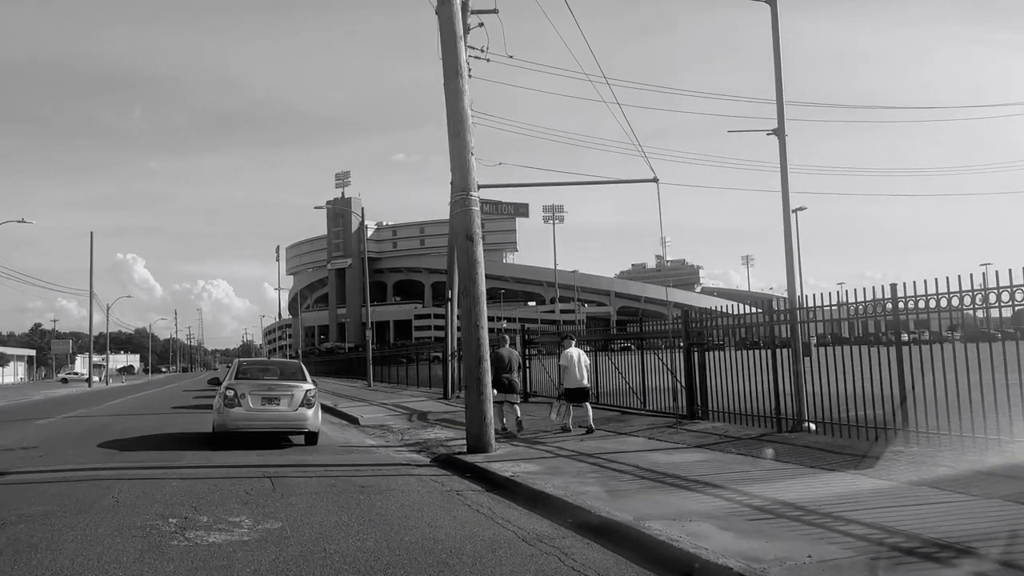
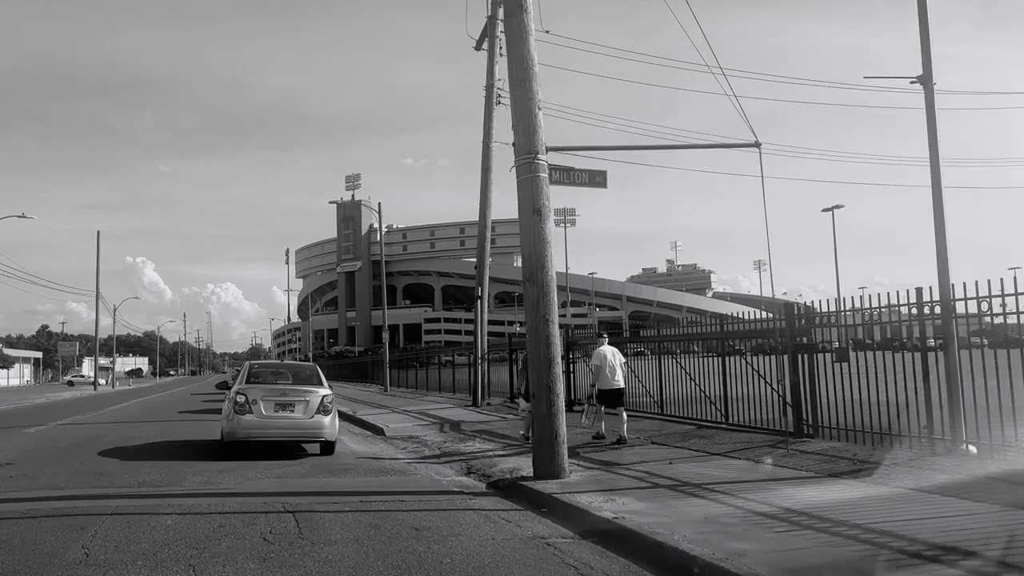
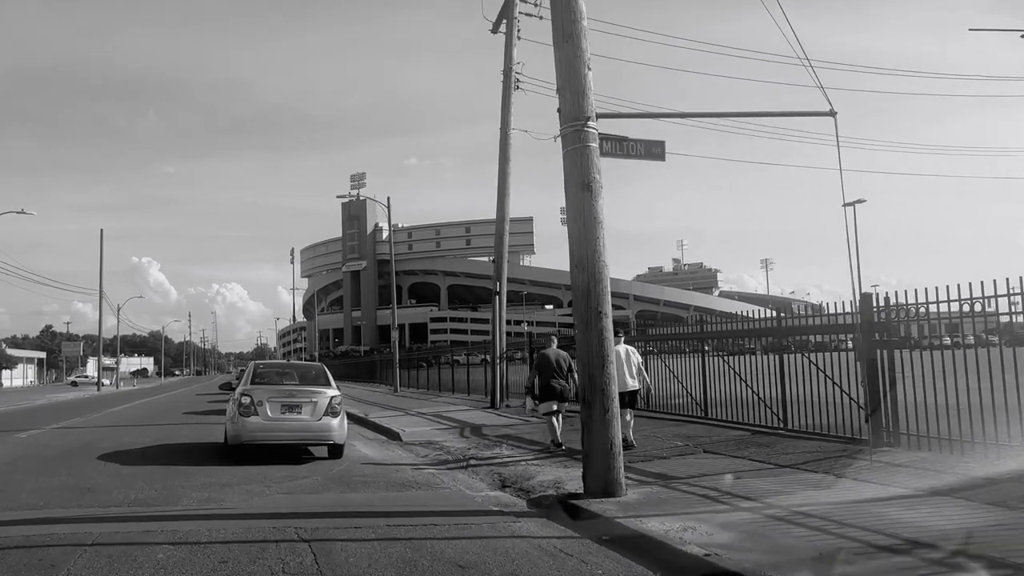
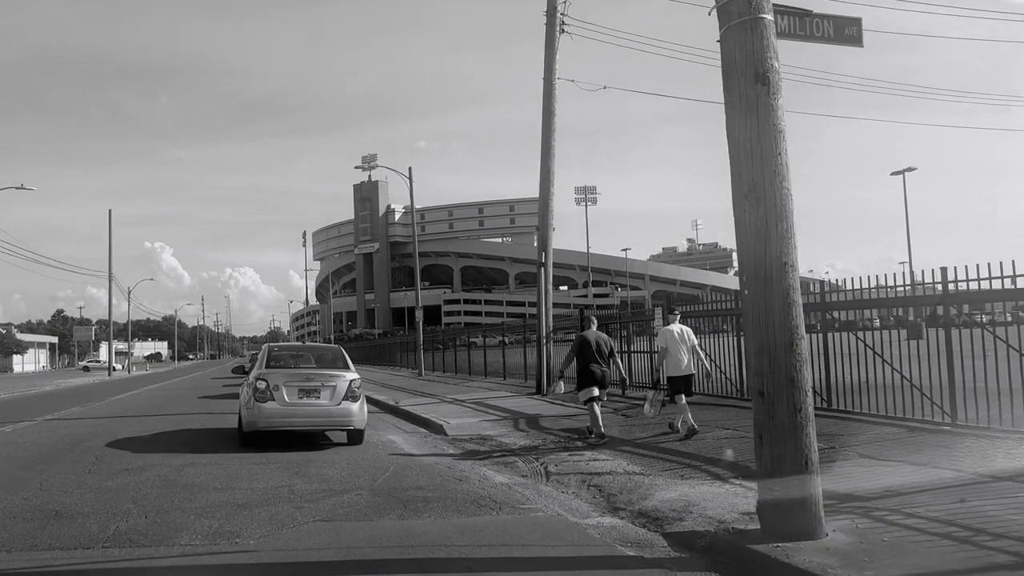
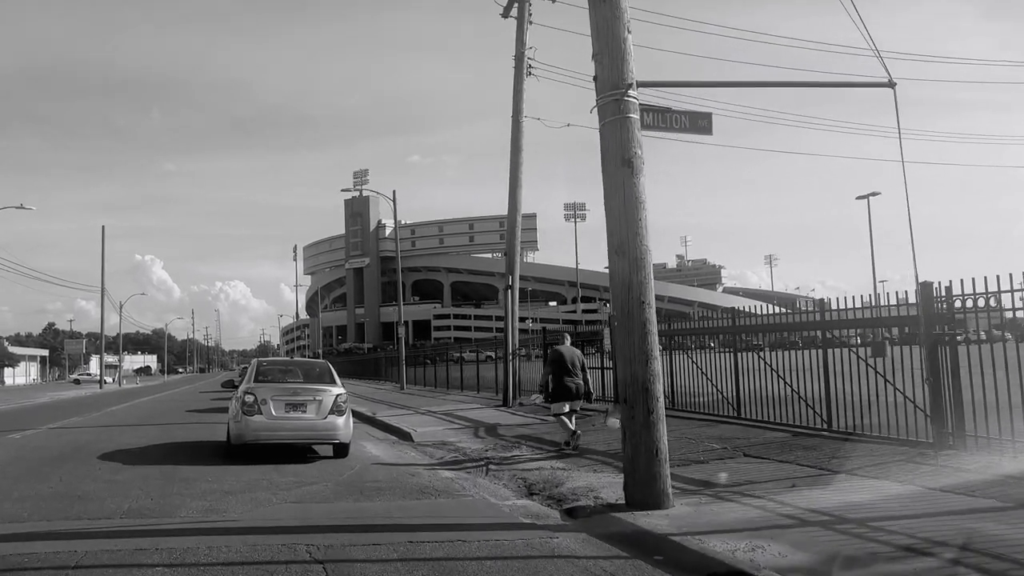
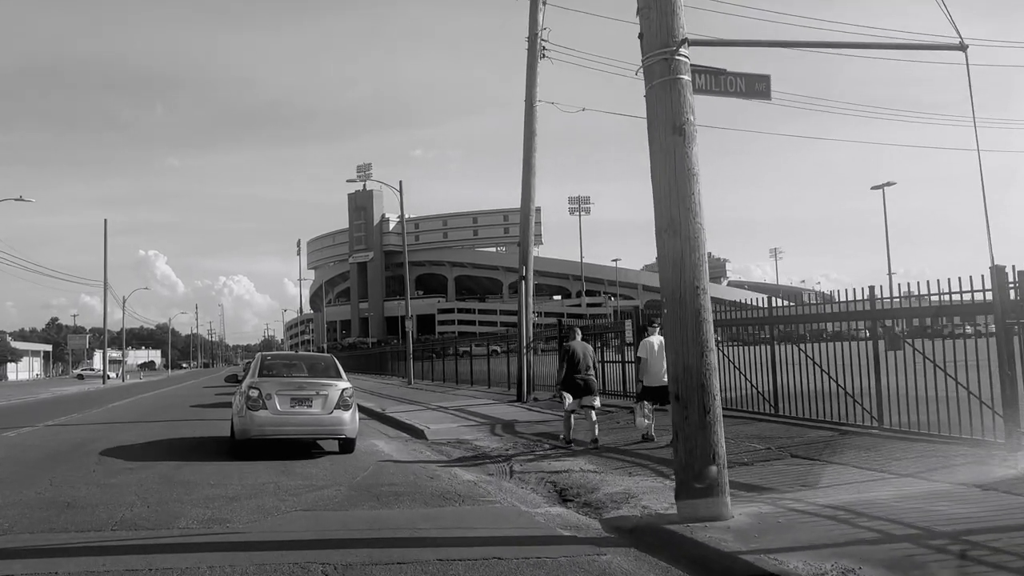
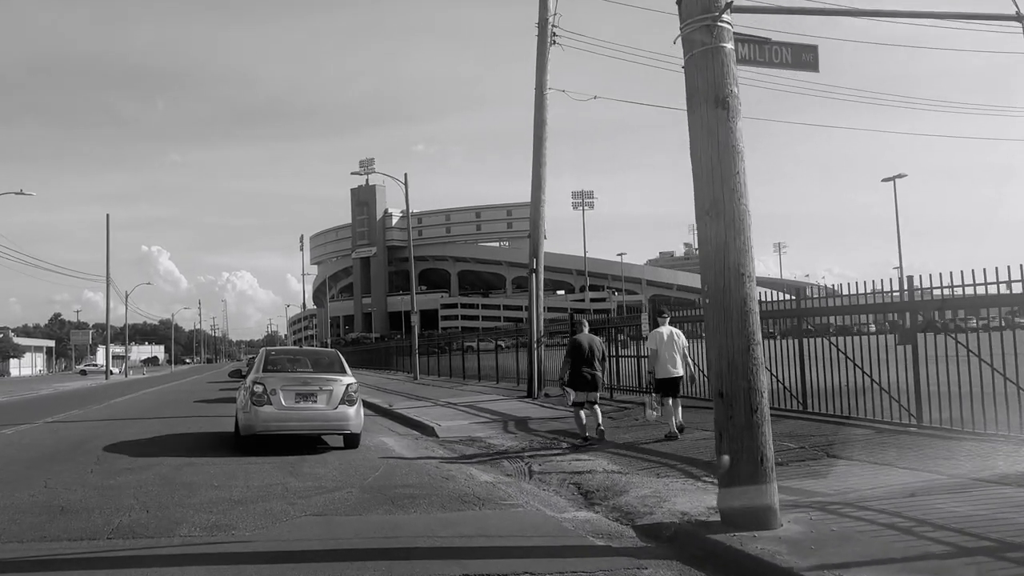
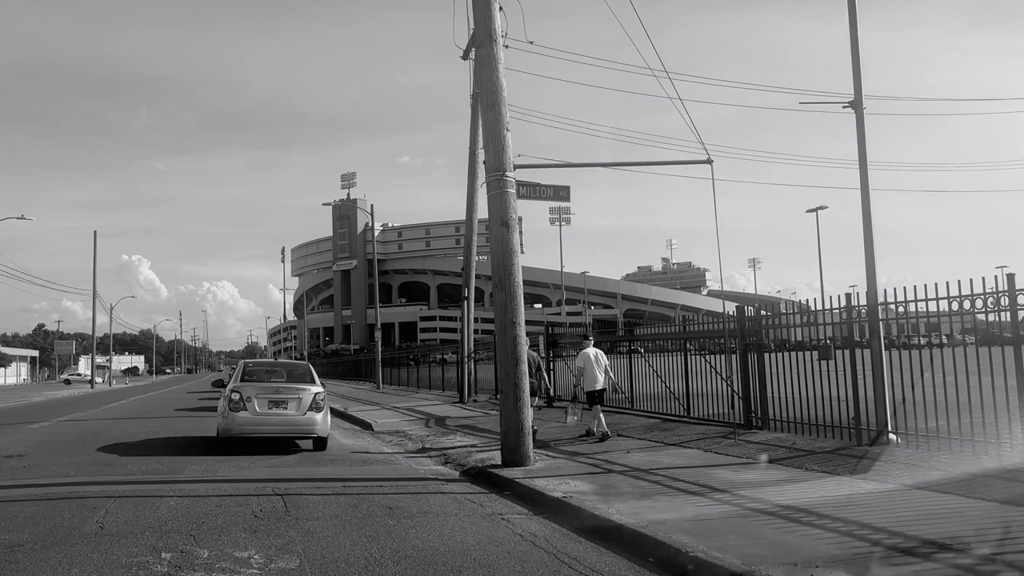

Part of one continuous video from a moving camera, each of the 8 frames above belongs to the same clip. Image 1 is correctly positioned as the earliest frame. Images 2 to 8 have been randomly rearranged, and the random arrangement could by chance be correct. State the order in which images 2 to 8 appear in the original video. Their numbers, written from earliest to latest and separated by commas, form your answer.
8, 2, 3, 5, 6, 7, 4
